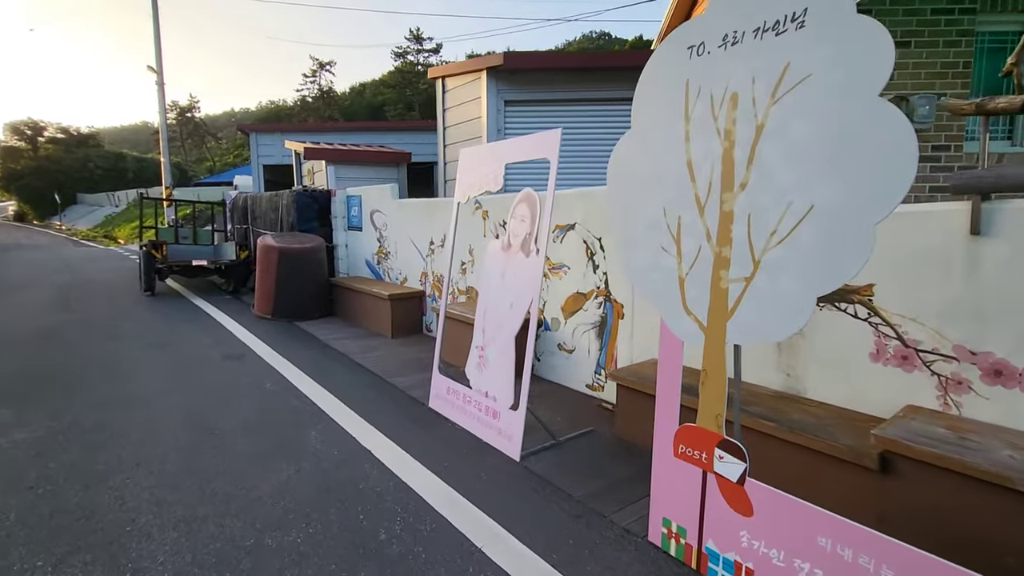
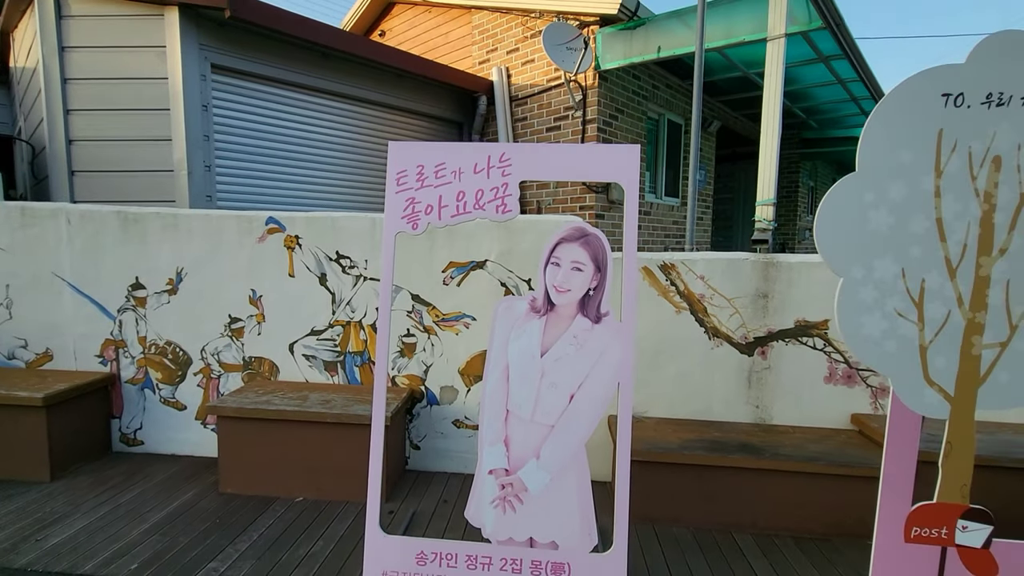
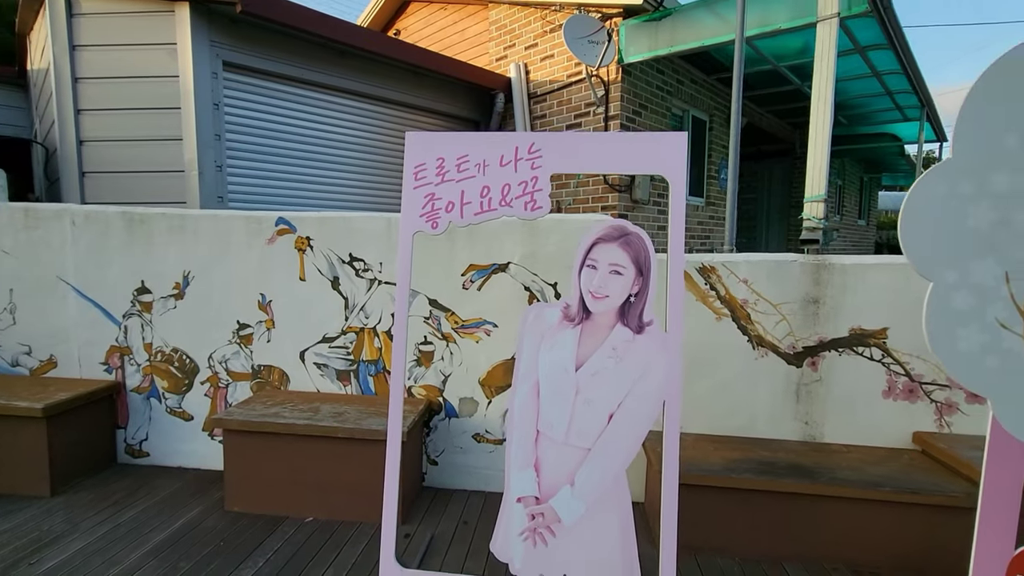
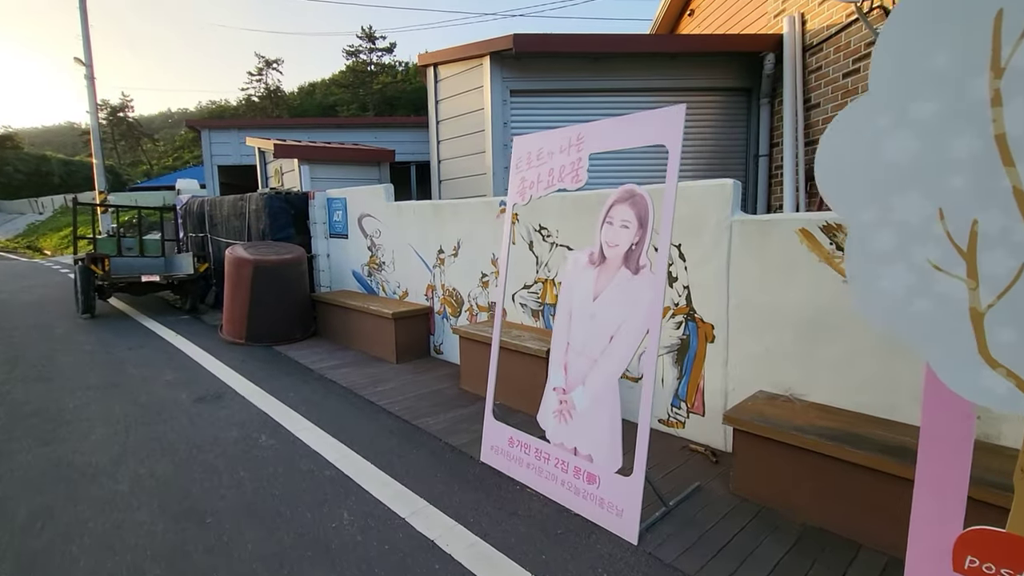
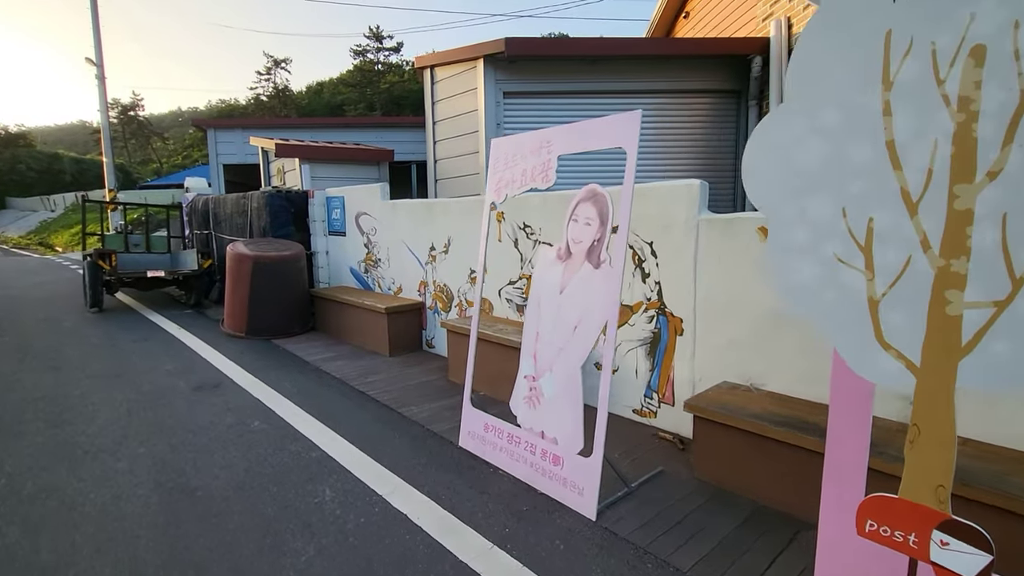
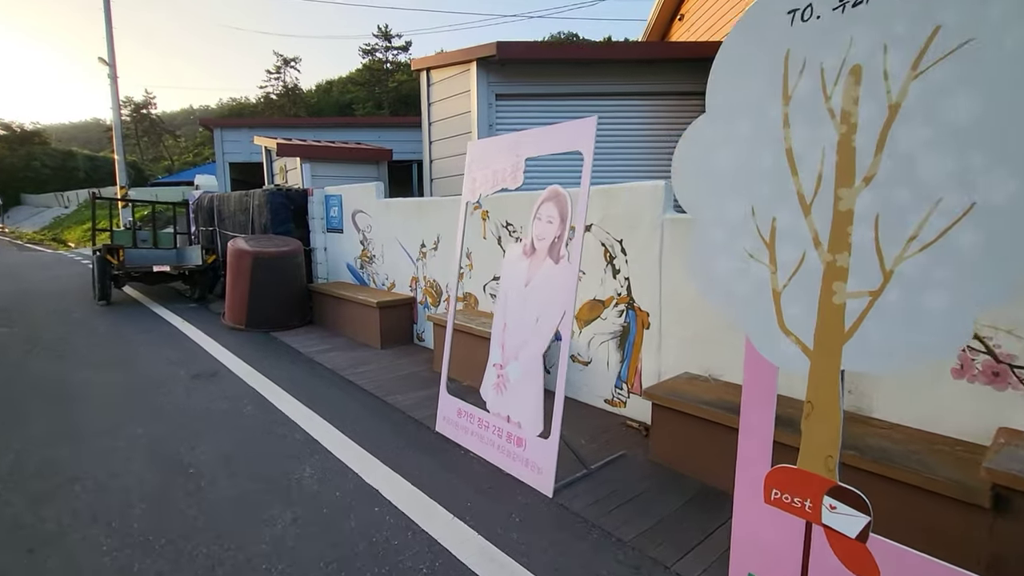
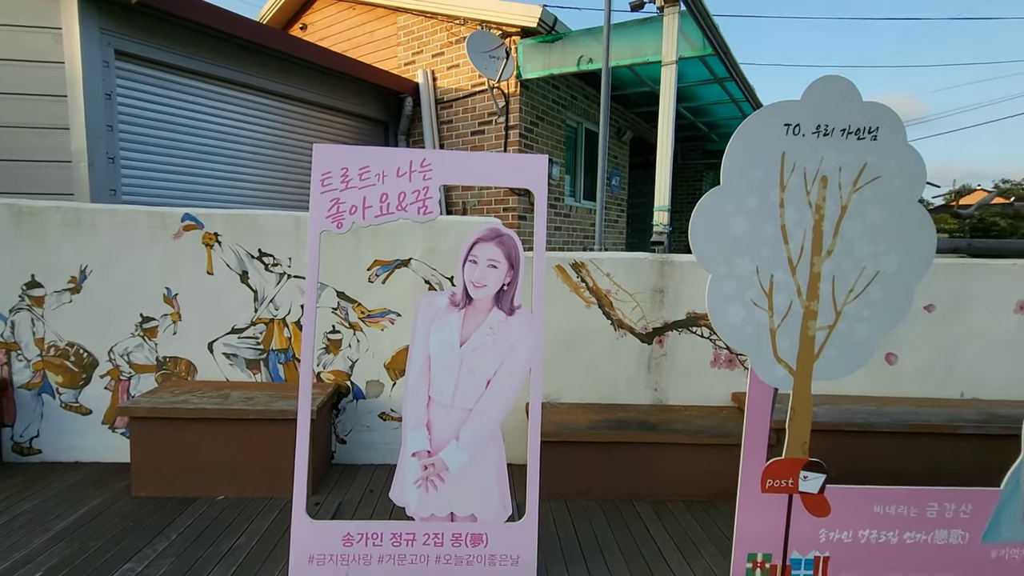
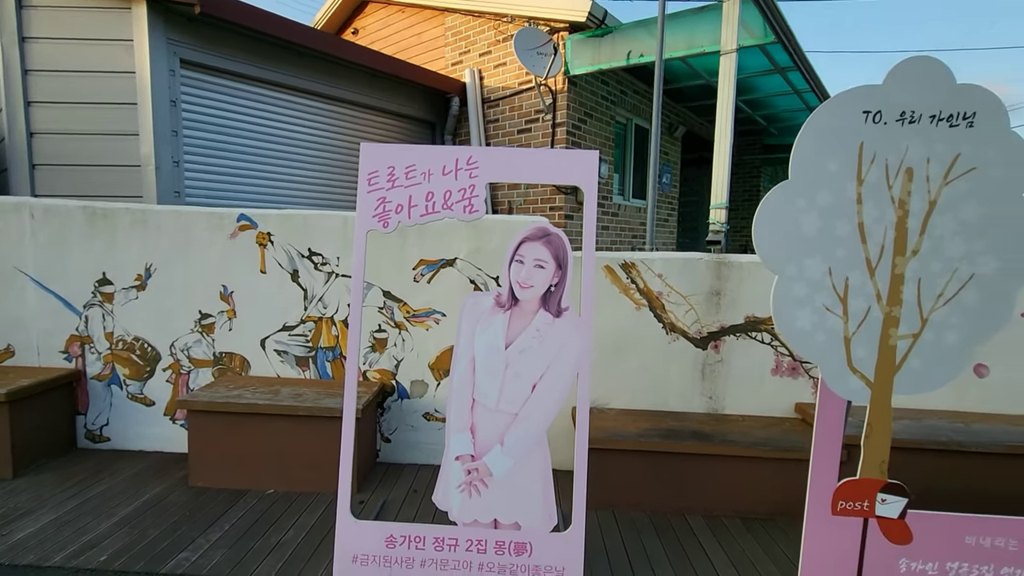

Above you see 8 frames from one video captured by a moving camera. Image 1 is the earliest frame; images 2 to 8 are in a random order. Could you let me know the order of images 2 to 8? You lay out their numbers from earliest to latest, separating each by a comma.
6, 5, 4, 3, 2, 8, 7
